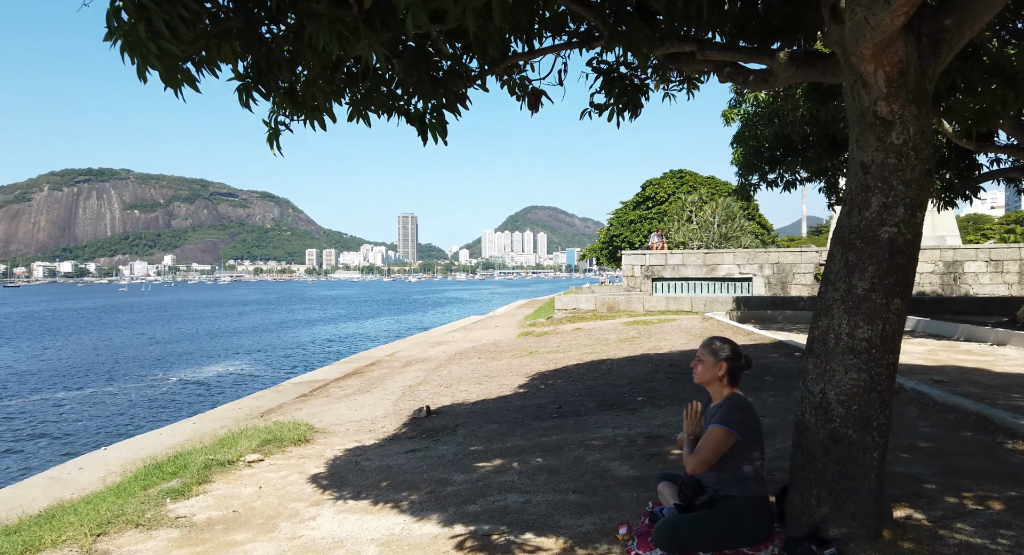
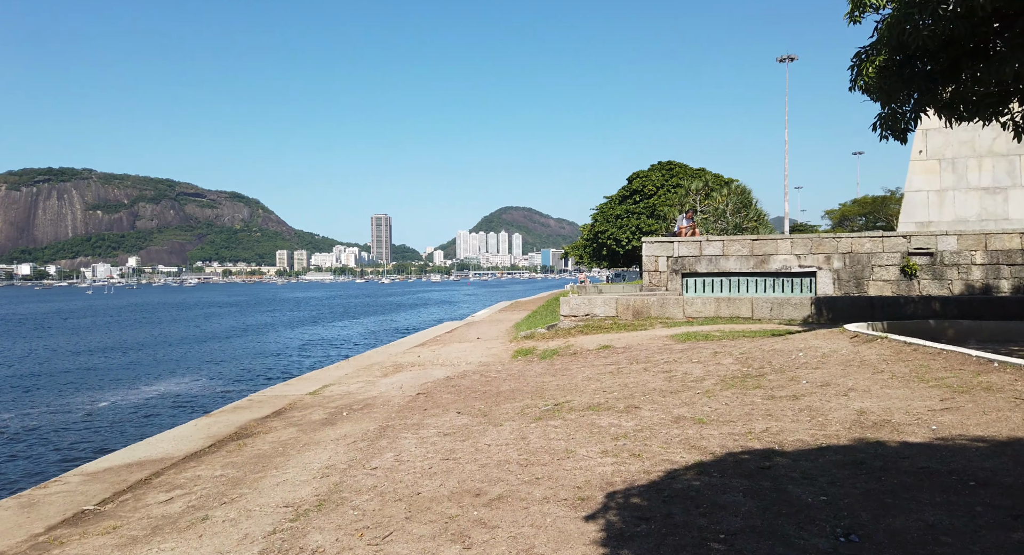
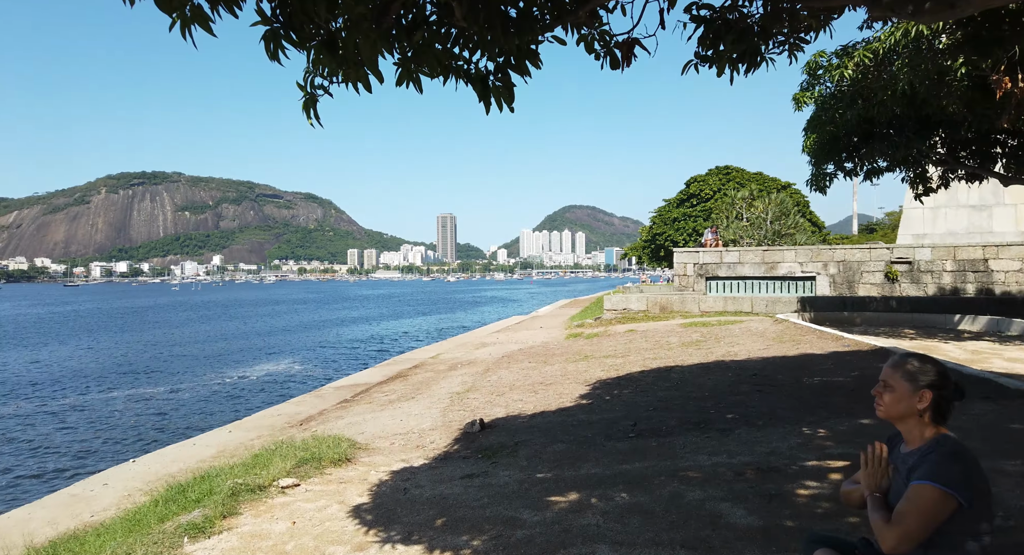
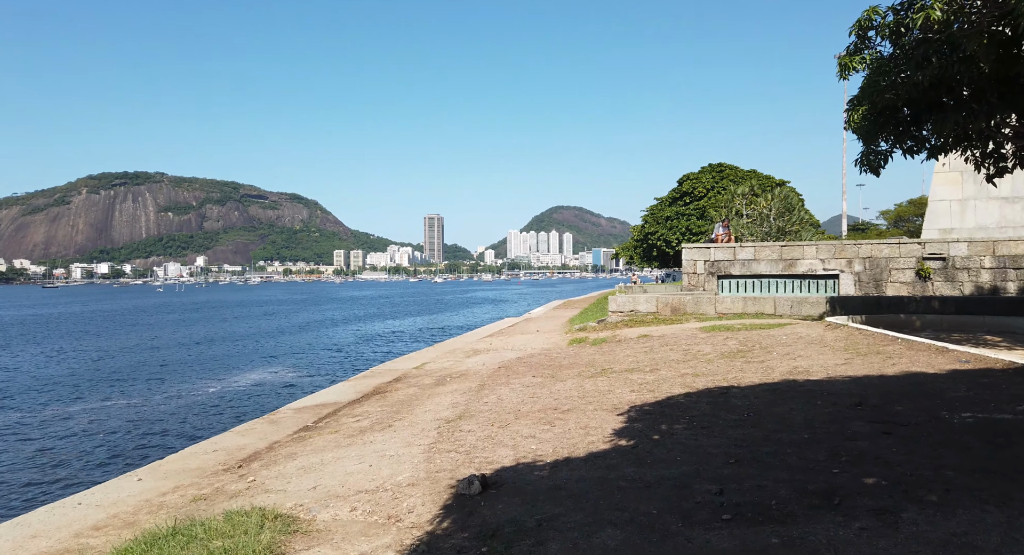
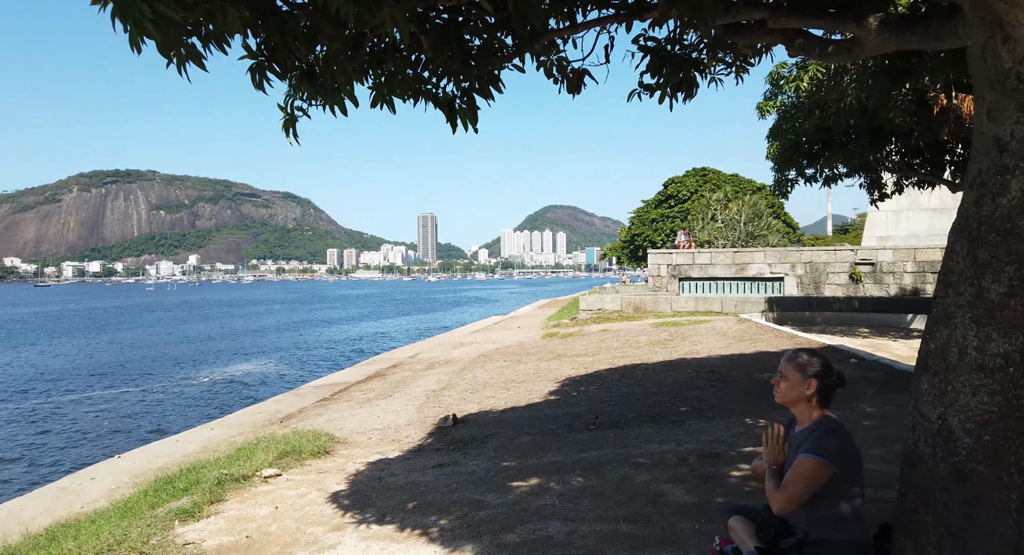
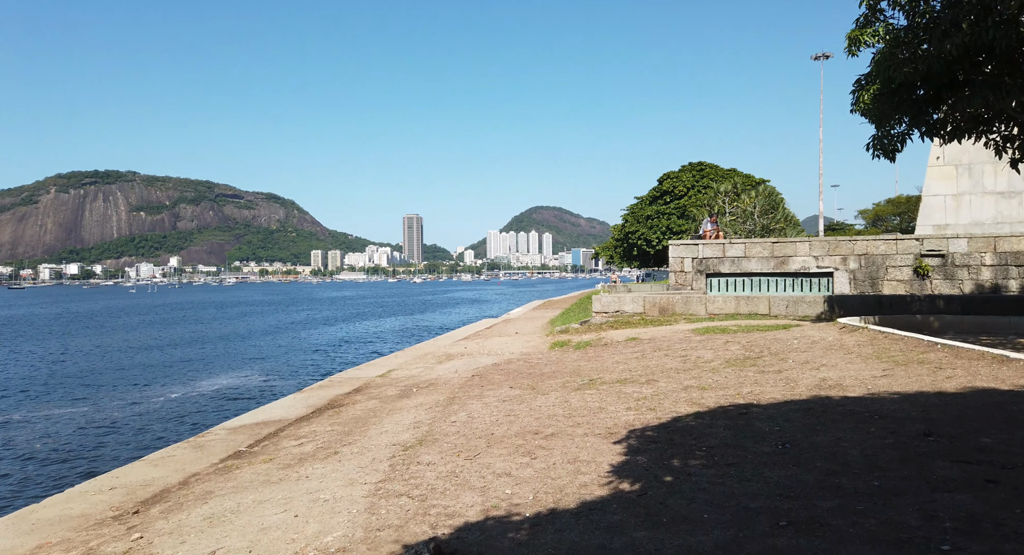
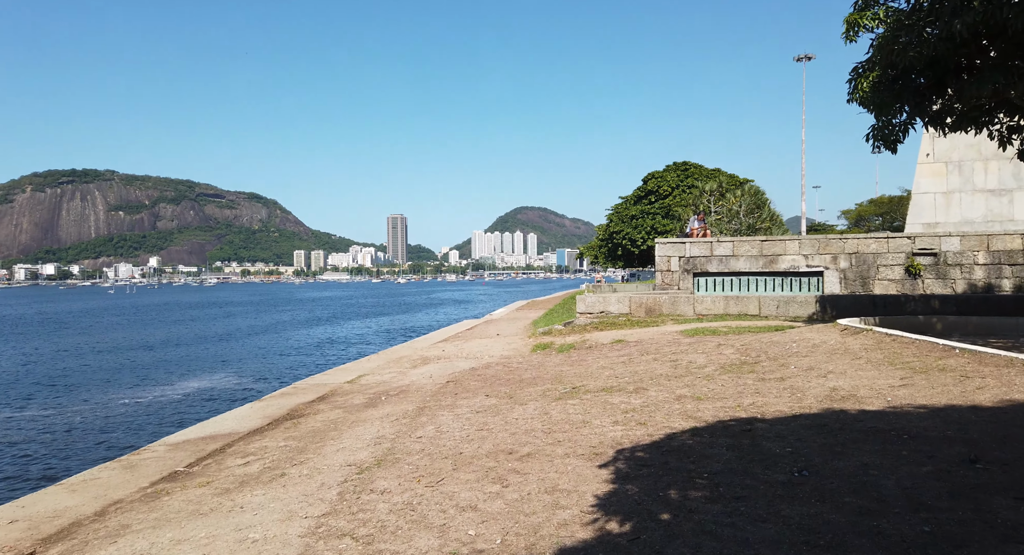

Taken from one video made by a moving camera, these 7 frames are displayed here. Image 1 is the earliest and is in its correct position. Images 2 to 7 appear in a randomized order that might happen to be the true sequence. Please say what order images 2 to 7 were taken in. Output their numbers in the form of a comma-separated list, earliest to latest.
5, 3, 4, 6, 7, 2
